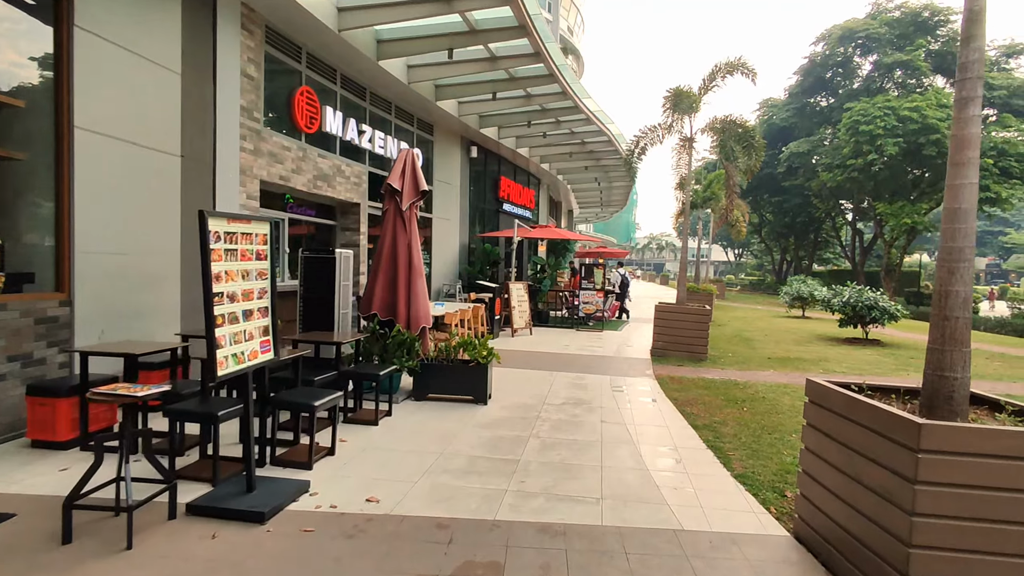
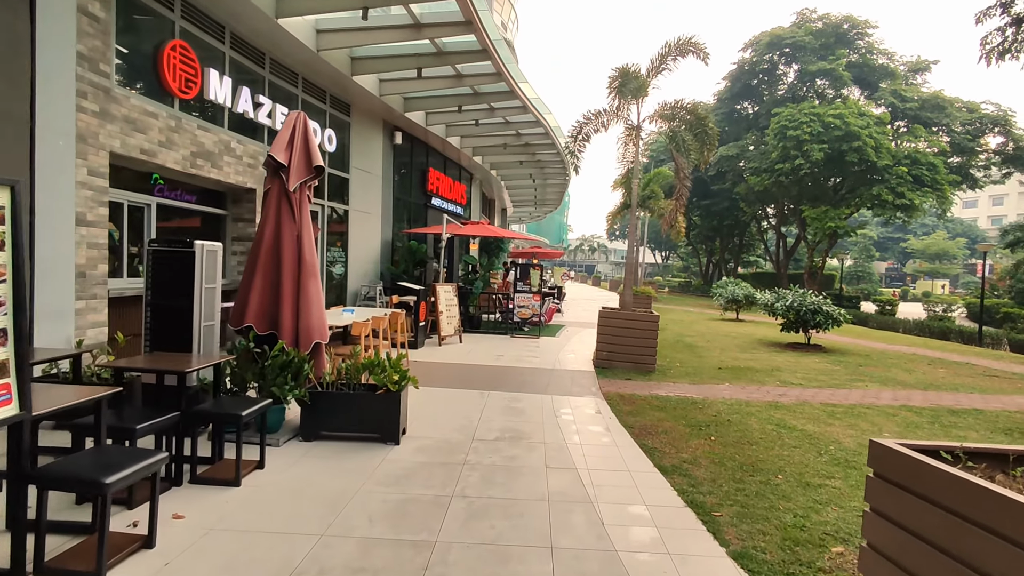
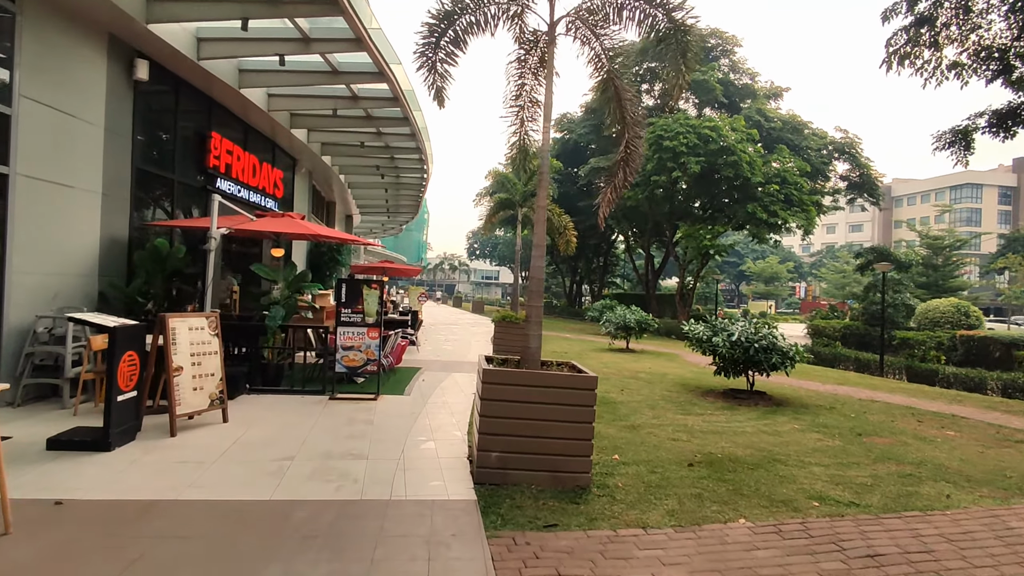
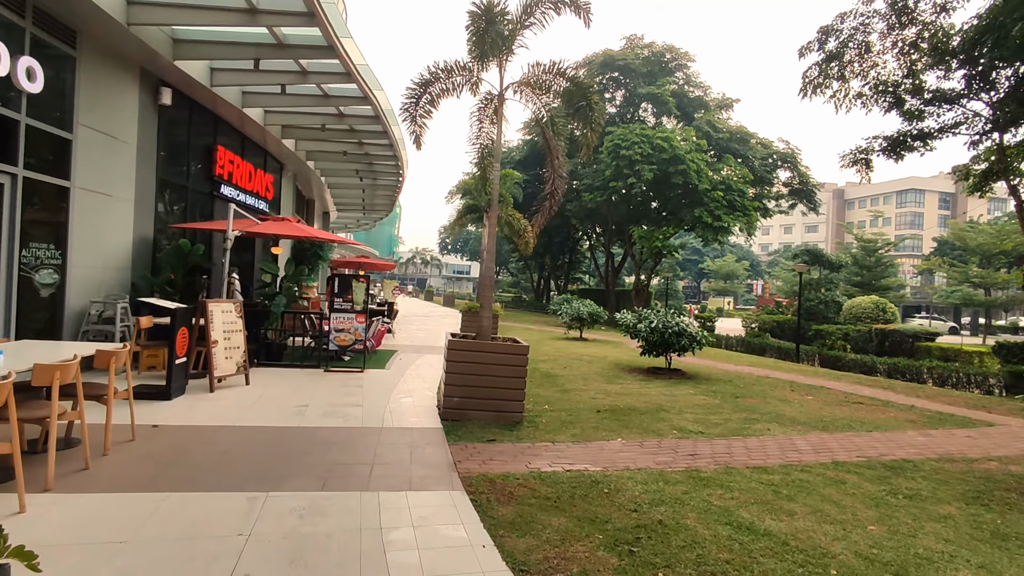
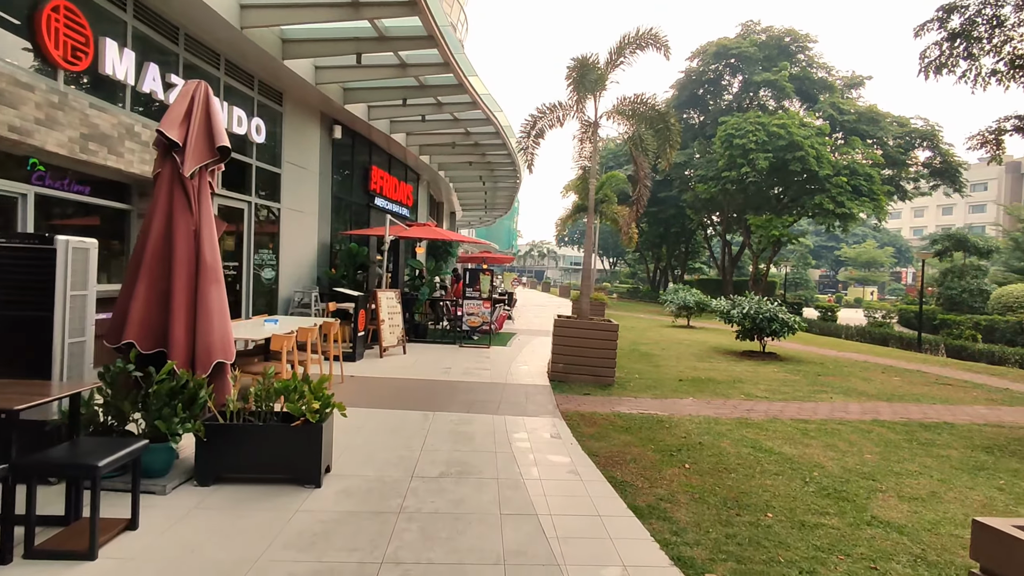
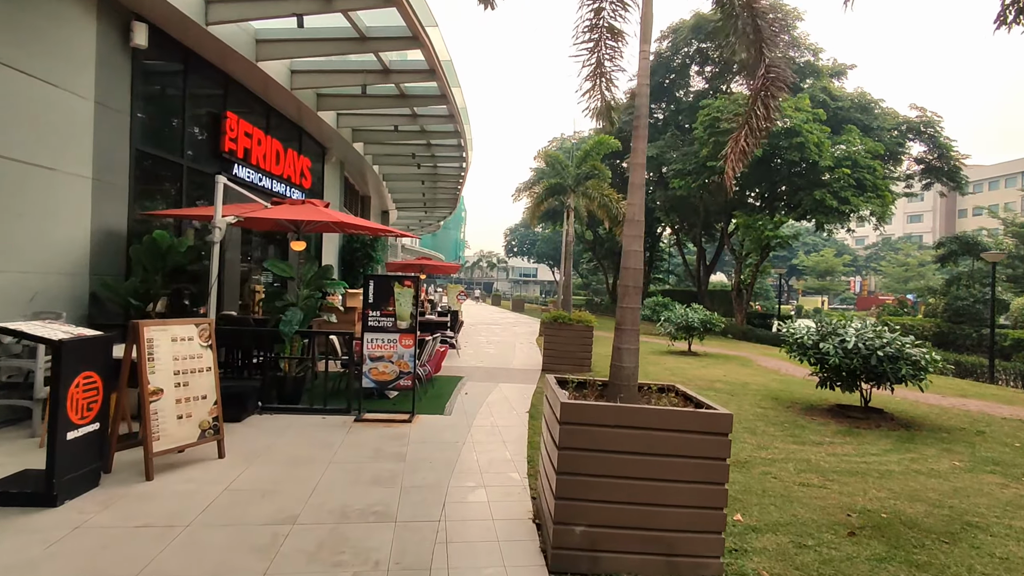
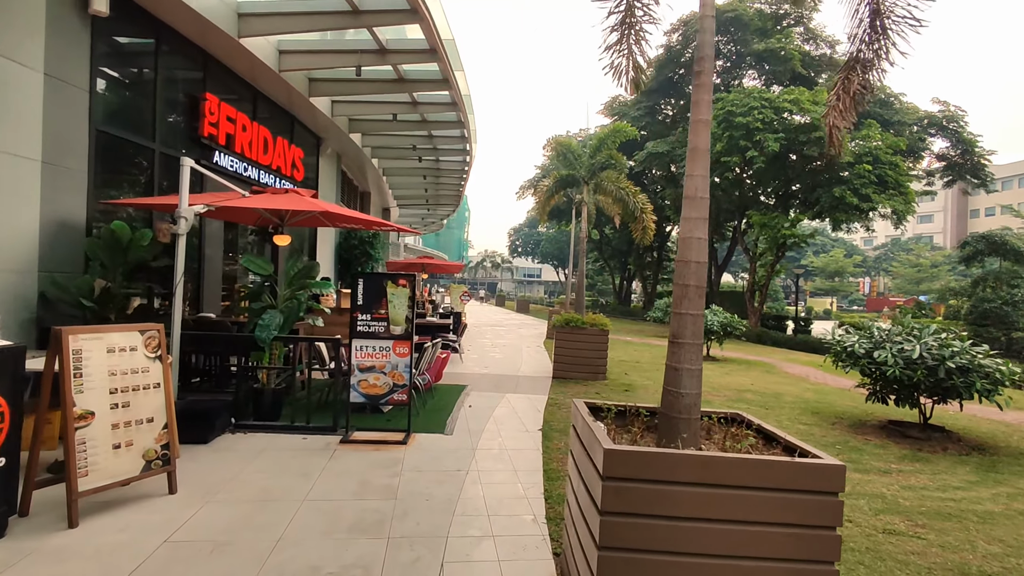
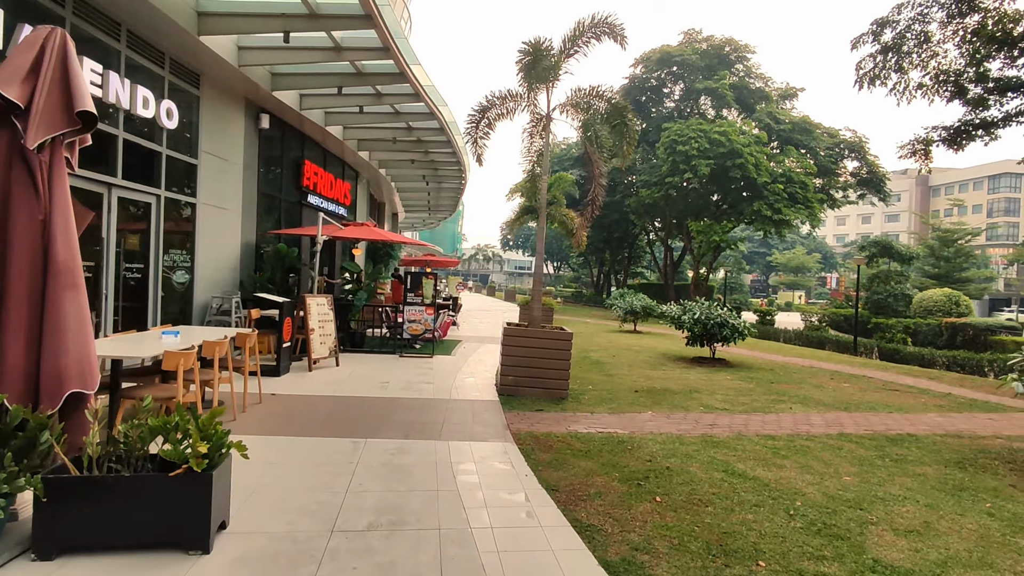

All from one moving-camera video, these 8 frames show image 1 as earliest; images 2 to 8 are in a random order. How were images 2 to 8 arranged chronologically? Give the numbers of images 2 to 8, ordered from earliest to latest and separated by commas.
2, 5, 8, 4, 3, 6, 7
